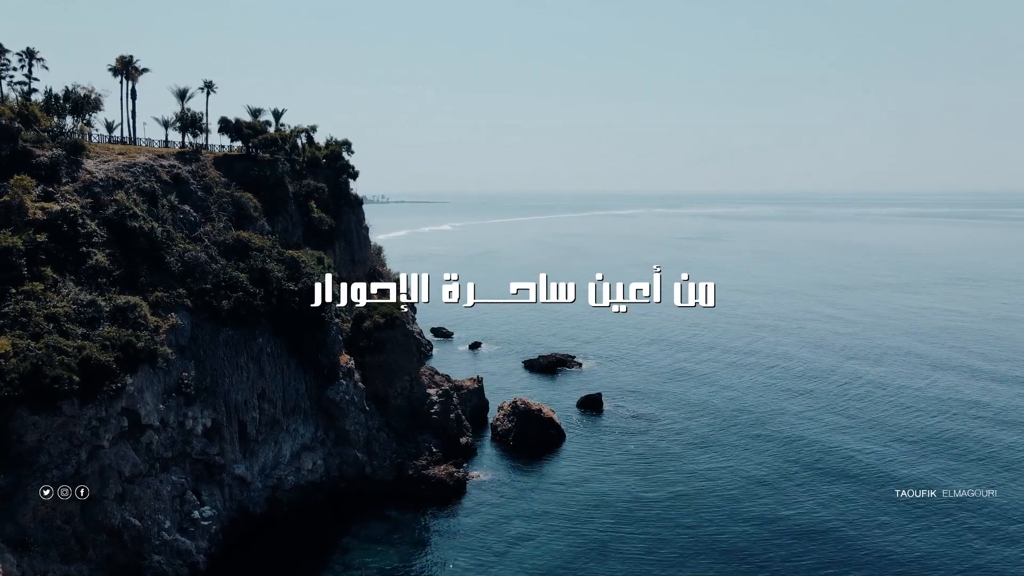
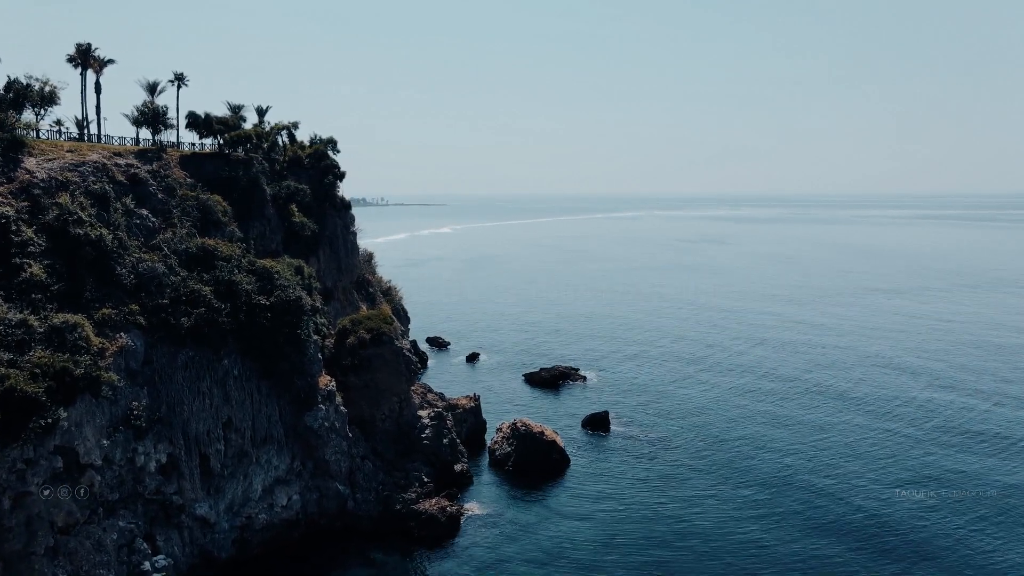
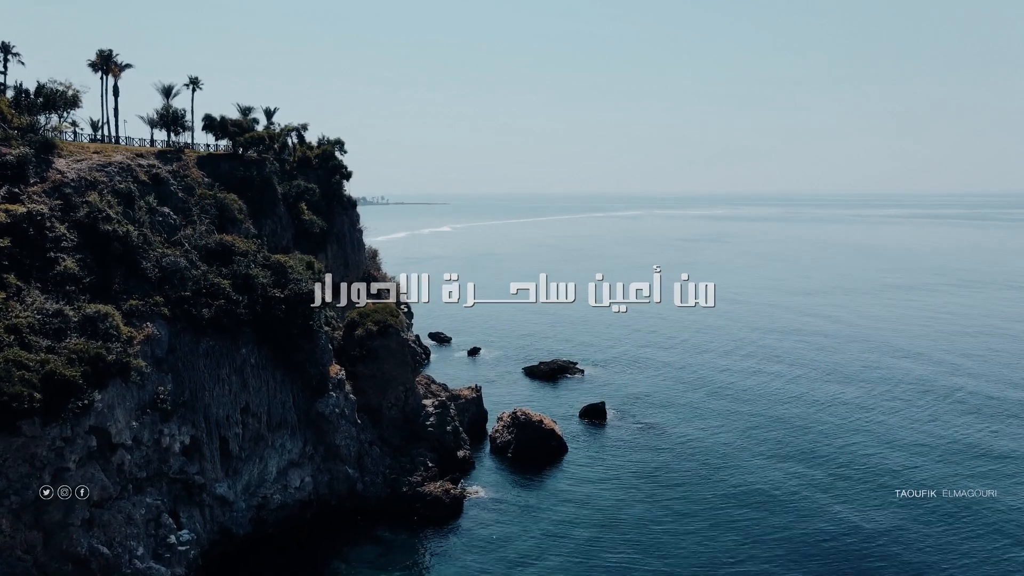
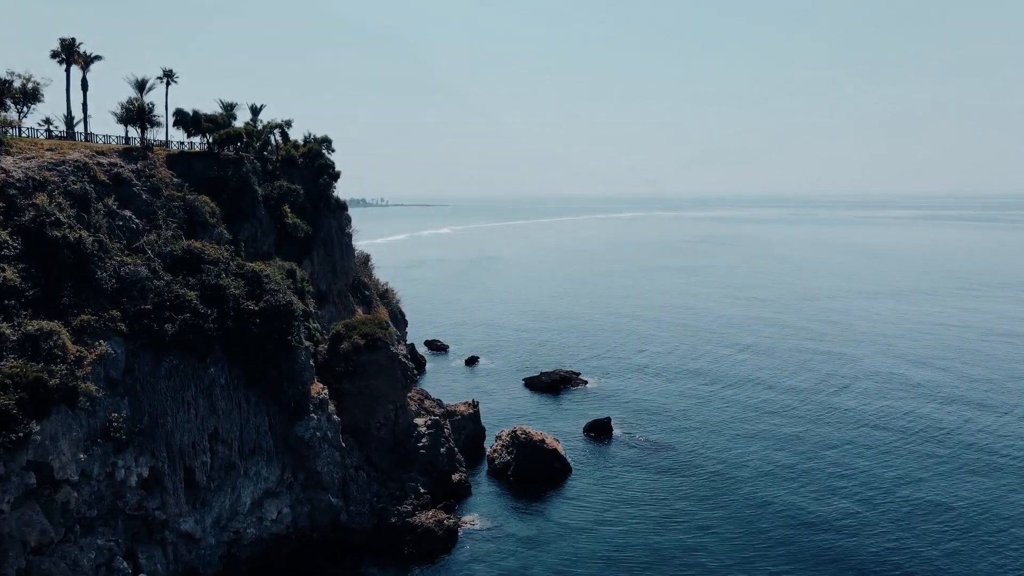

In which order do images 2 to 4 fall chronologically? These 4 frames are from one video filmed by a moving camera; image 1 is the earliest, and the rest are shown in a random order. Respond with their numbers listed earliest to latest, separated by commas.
3, 2, 4
